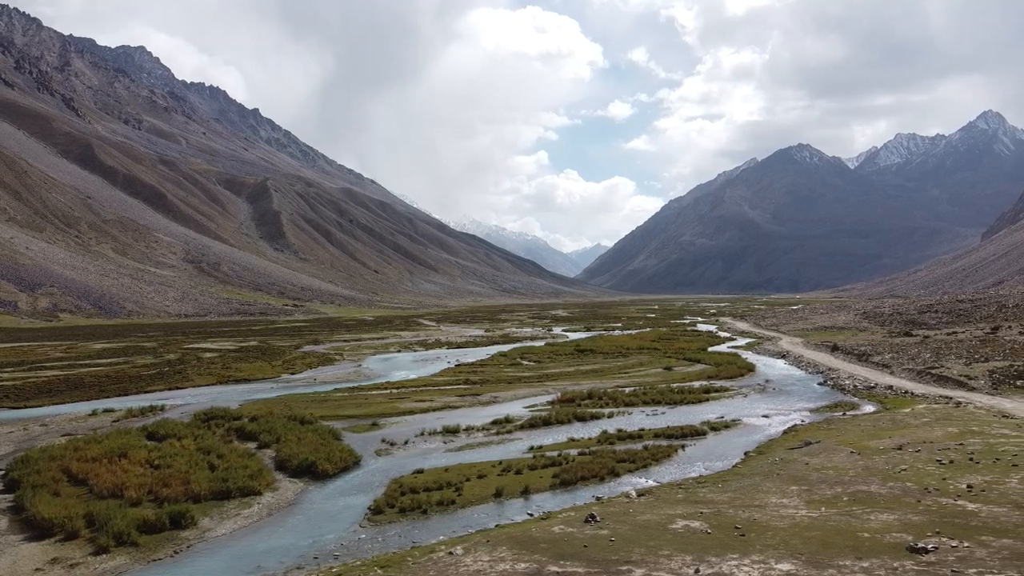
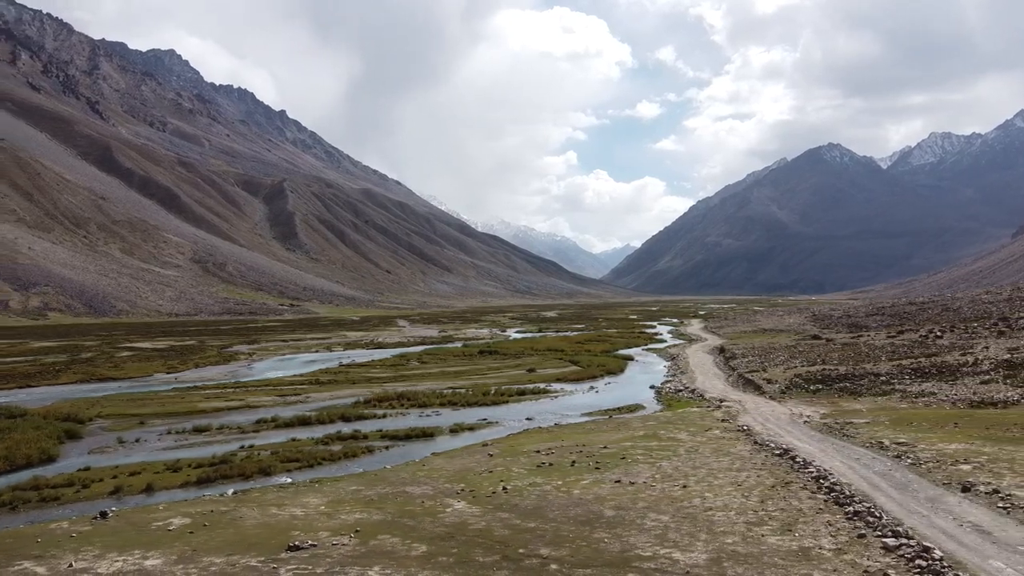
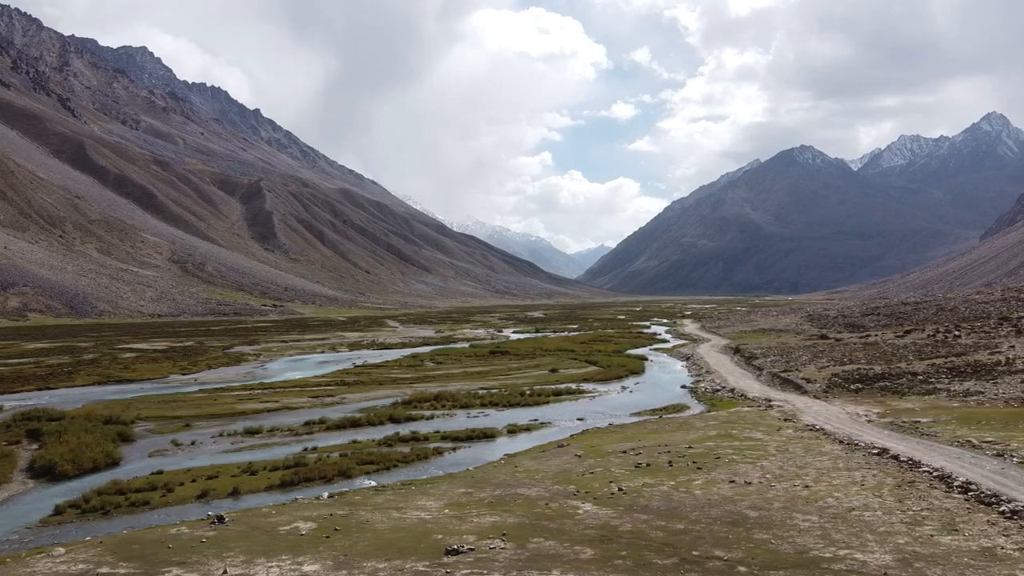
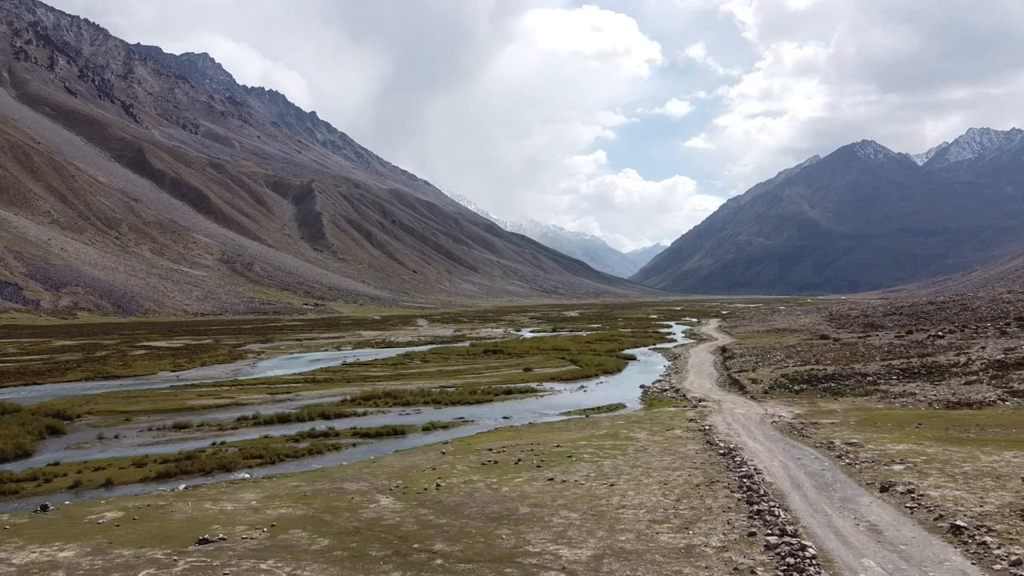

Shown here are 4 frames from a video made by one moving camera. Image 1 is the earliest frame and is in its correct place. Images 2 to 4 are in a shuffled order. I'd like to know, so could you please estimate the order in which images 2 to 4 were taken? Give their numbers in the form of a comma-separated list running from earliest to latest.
3, 2, 4
